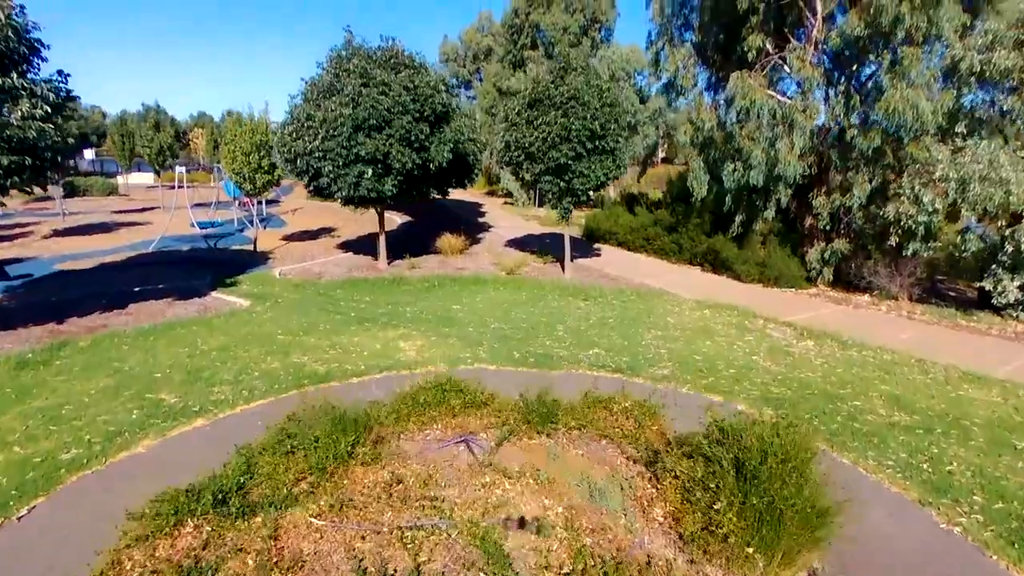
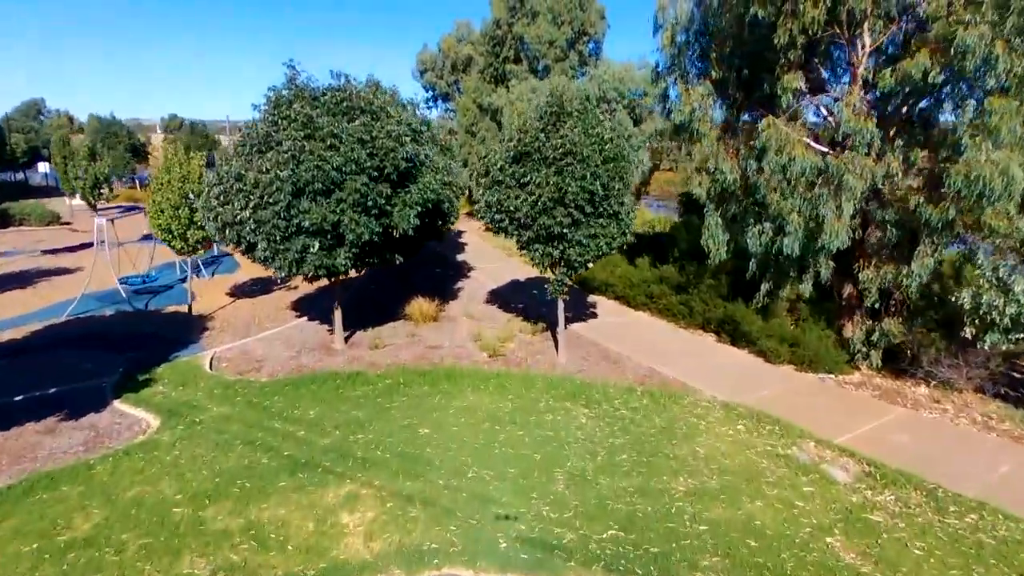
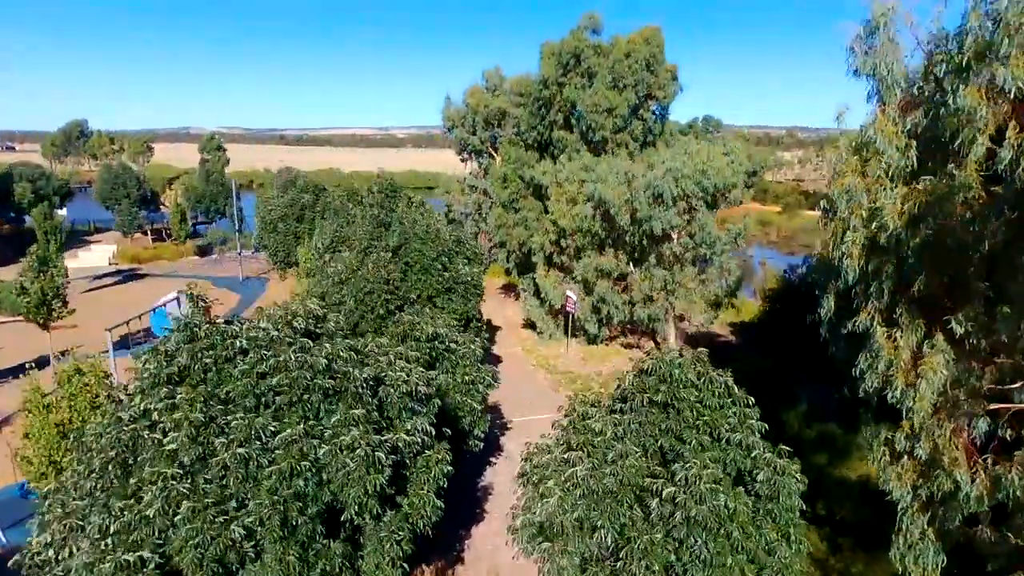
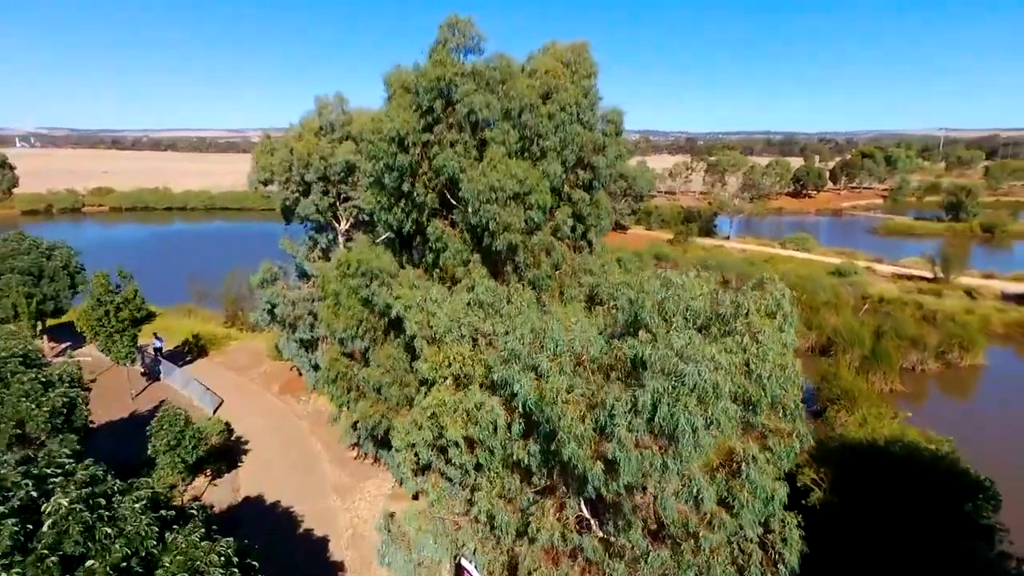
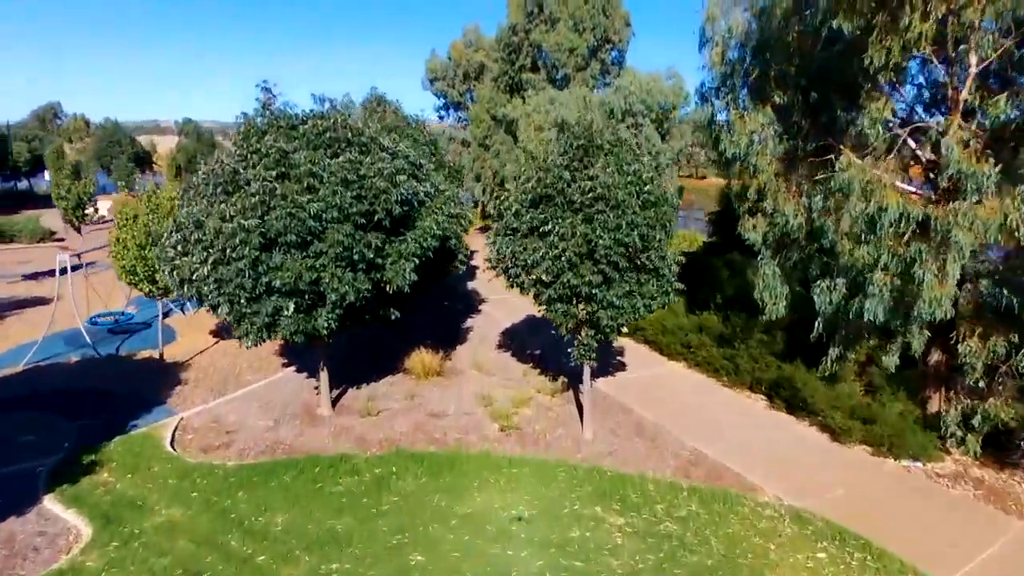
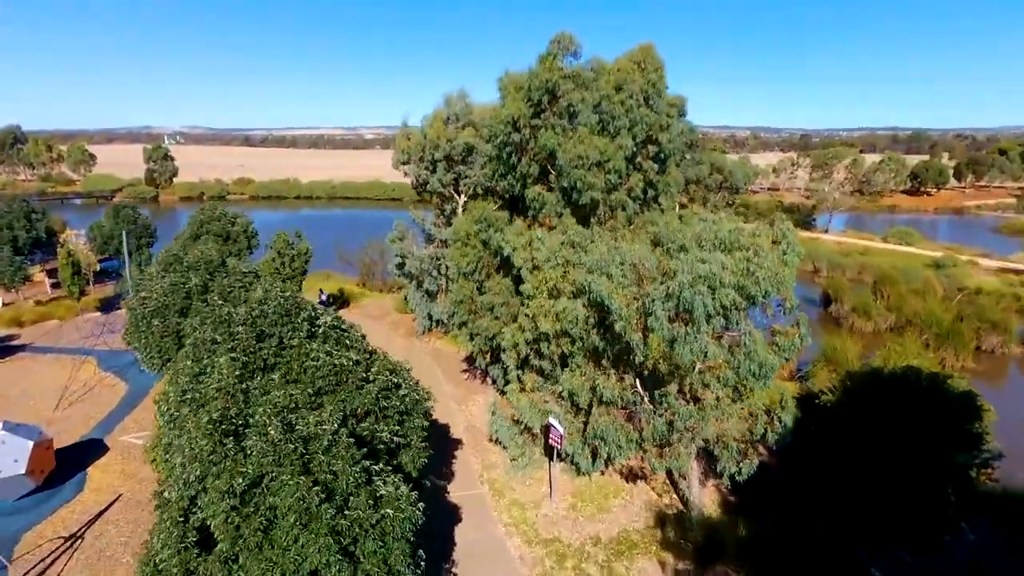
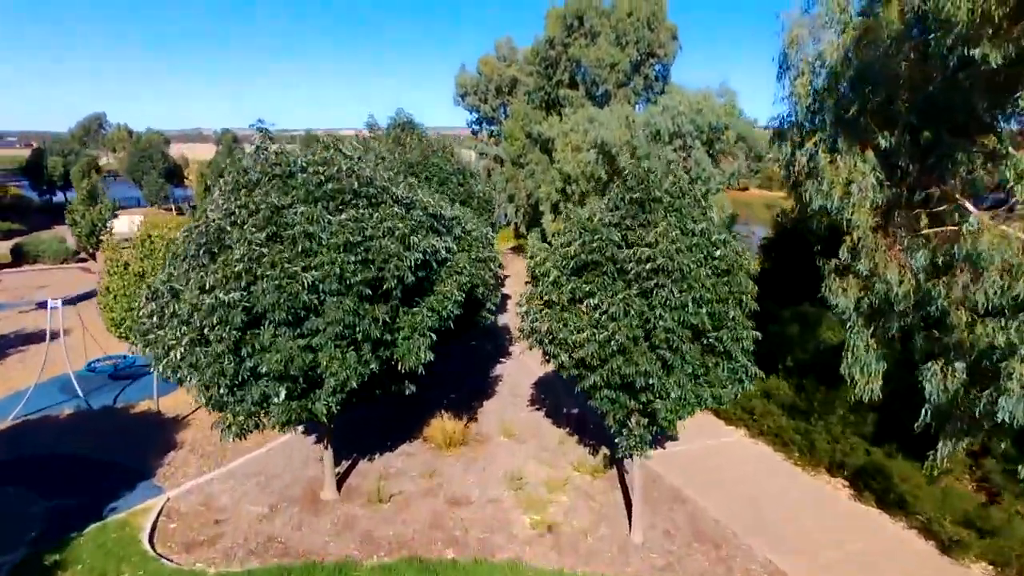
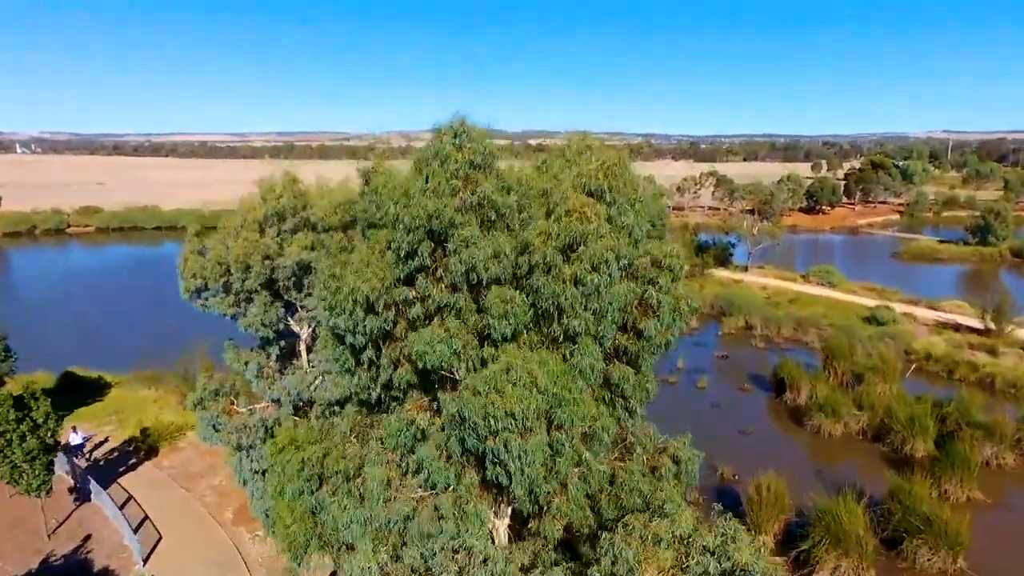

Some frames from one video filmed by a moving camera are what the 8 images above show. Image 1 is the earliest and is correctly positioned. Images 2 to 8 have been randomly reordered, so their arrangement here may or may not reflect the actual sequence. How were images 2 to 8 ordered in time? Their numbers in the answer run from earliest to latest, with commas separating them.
2, 5, 7, 3, 6, 4, 8
